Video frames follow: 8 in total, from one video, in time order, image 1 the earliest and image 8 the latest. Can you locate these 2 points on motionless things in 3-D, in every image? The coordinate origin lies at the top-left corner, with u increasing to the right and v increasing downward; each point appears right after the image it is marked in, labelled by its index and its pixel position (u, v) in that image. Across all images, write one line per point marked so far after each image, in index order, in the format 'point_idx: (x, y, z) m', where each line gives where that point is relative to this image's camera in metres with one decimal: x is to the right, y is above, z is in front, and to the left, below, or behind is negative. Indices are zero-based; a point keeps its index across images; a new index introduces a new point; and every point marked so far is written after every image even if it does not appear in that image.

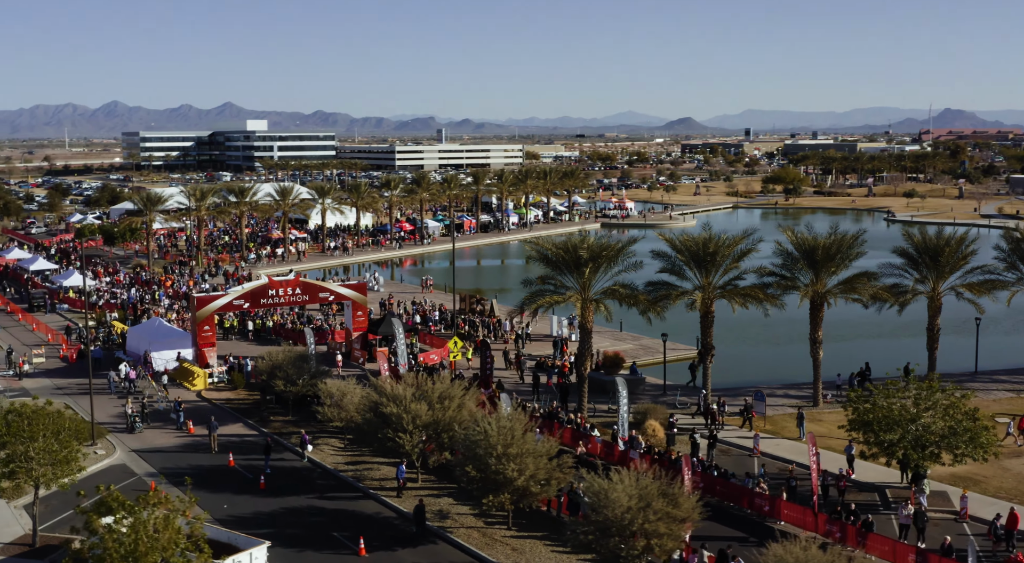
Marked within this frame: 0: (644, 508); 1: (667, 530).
0: (+2.5, -4.4, +19.9) m
1: (+2.9, -4.8, +19.8) m
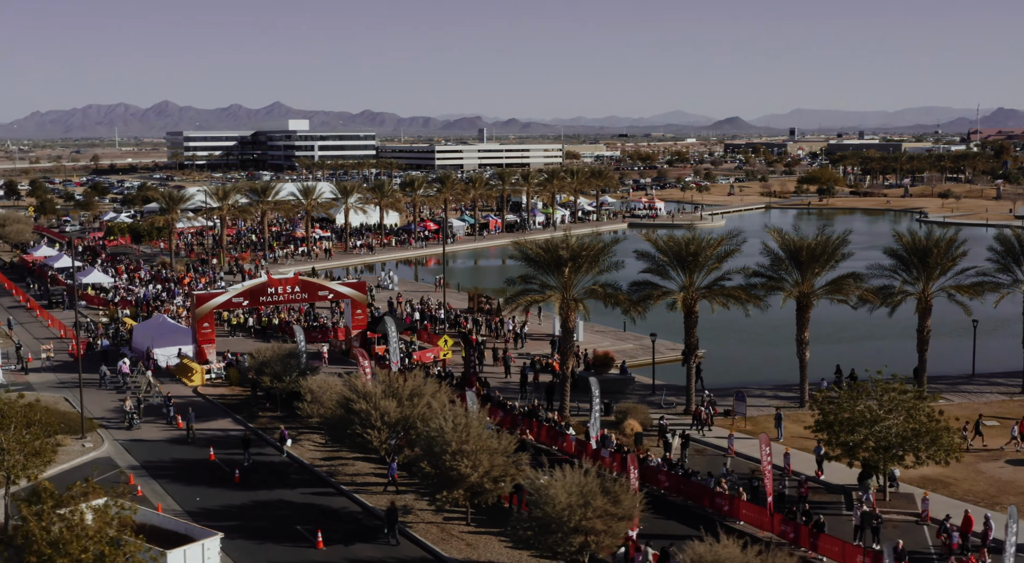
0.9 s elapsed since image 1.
0: (+1.4, -4.4, +20.1) m
1: (+1.7, -4.8, +20.0) m
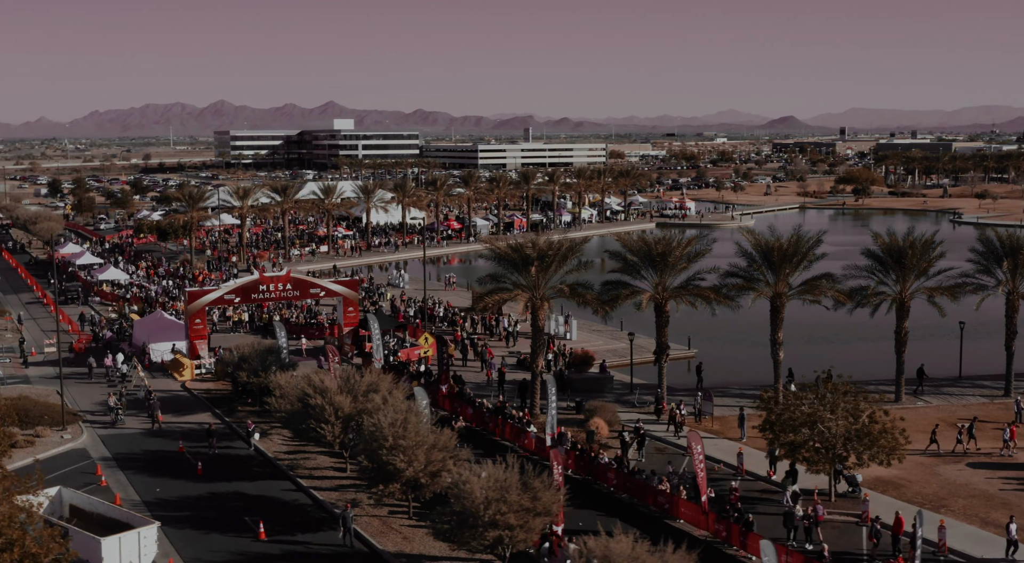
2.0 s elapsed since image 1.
0: (-0.3, -4.3, +20.4) m
1: (+0.1, -4.7, +20.3) m
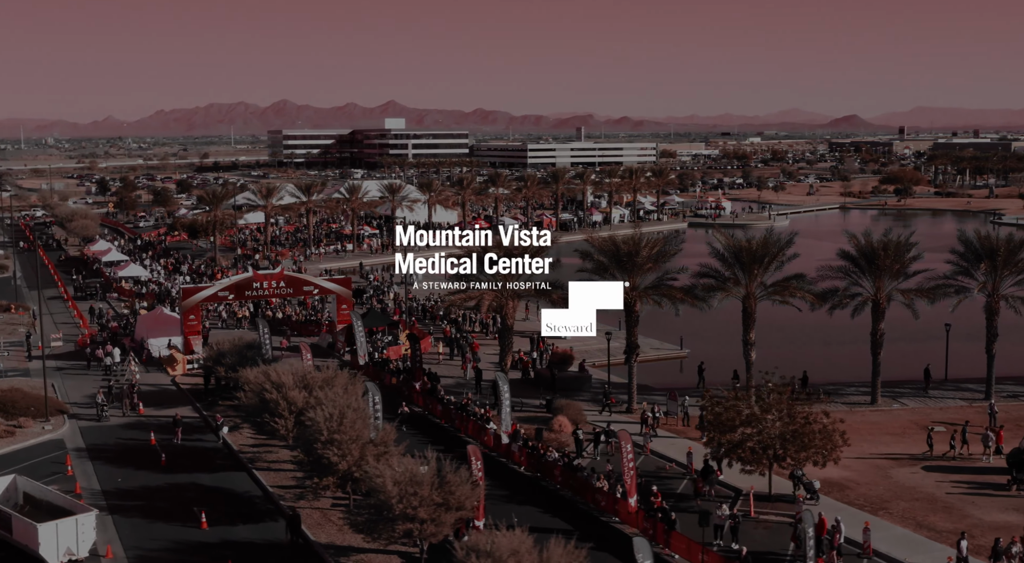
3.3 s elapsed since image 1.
0: (-2.0, -4.3, +20.9) m
1: (-1.7, -4.7, +20.7) m
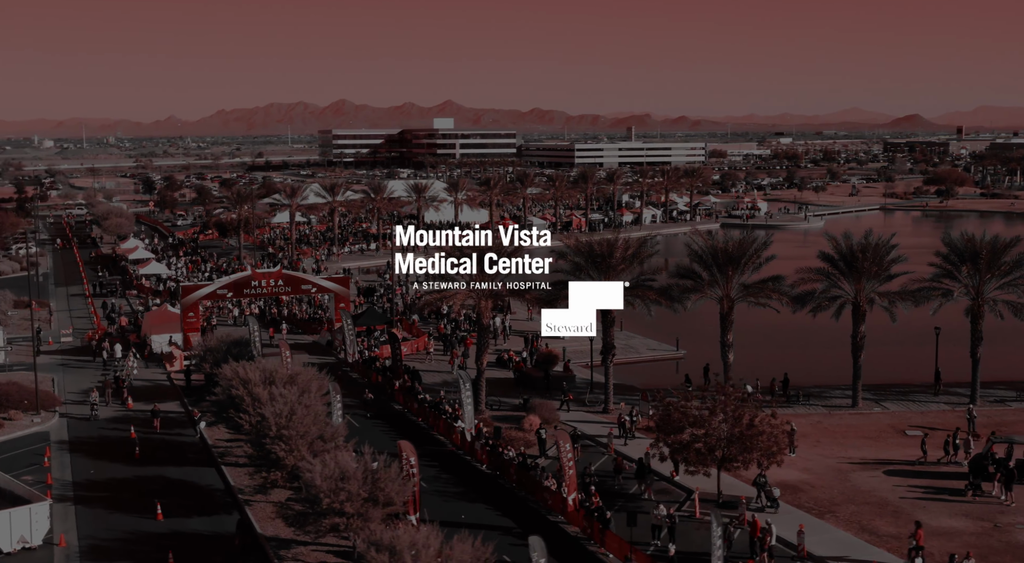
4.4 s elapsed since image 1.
0: (-3.5, -4.3, +21.3) m
1: (-3.2, -4.7, +21.1) m
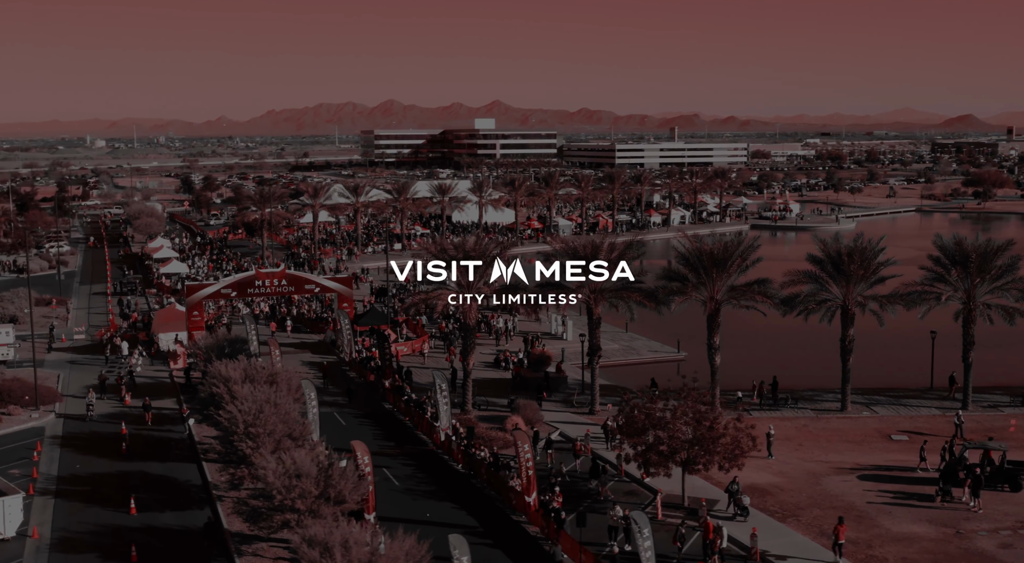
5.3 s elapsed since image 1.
0: (-4.6, -4.3, +21.7) m
1: (-4.2, -4.7, +21.5) m
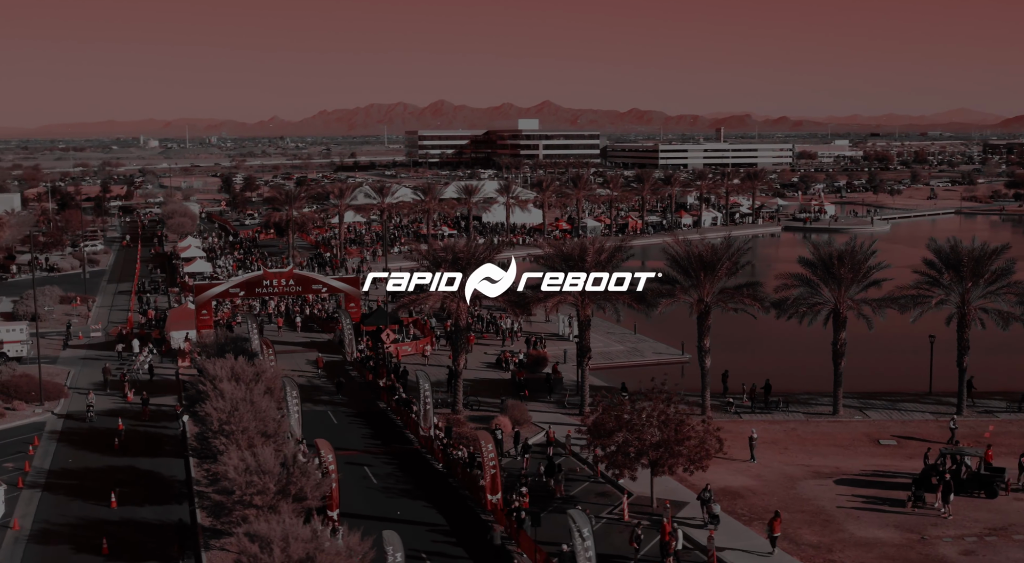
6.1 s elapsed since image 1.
0: (-5.5, -4.3, +22.2) m
1: (-5.2, -4.7, +22.0) m
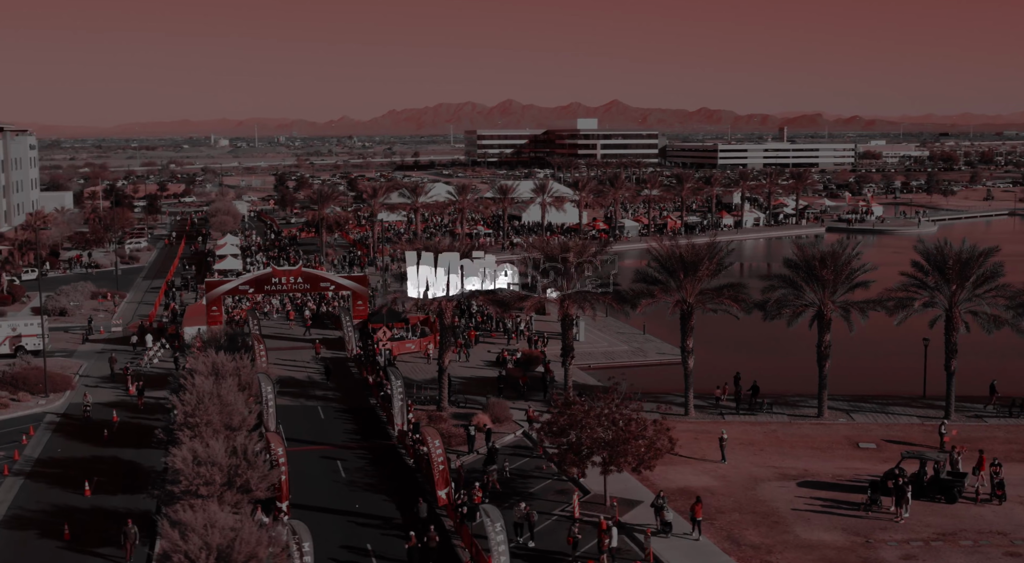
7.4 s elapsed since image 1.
0: (-6.9, -4.2, +23.0) m
1: (-6.6, -4.7, +22.7) m
